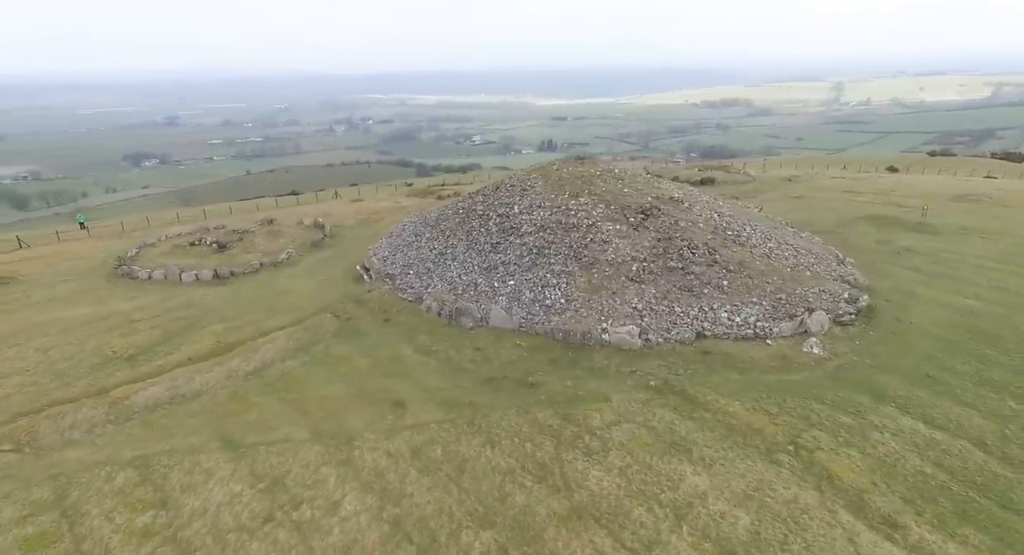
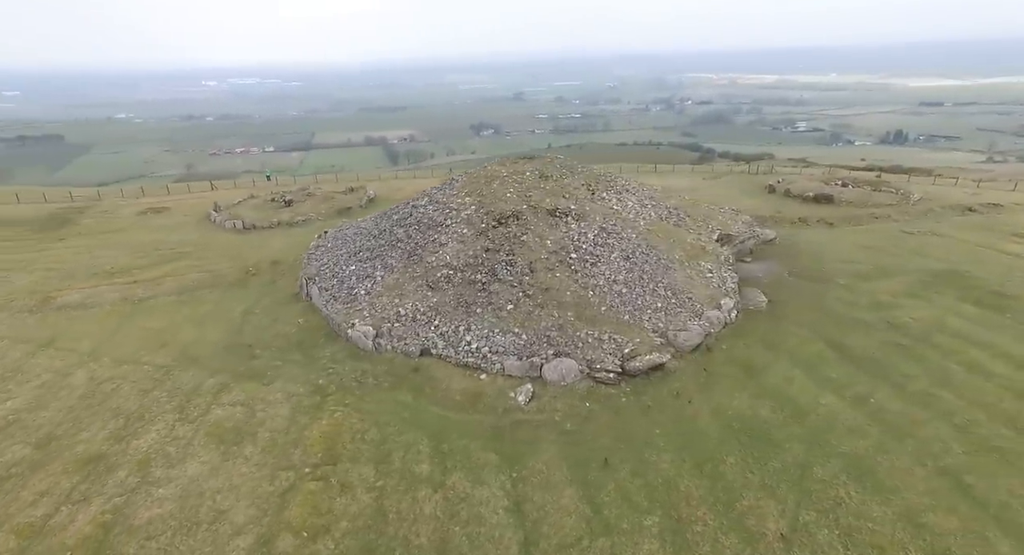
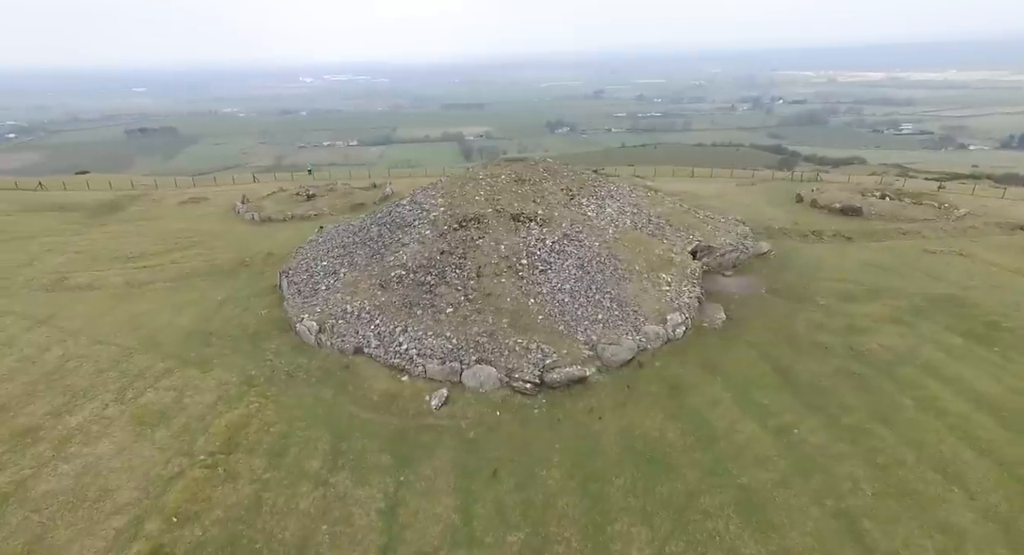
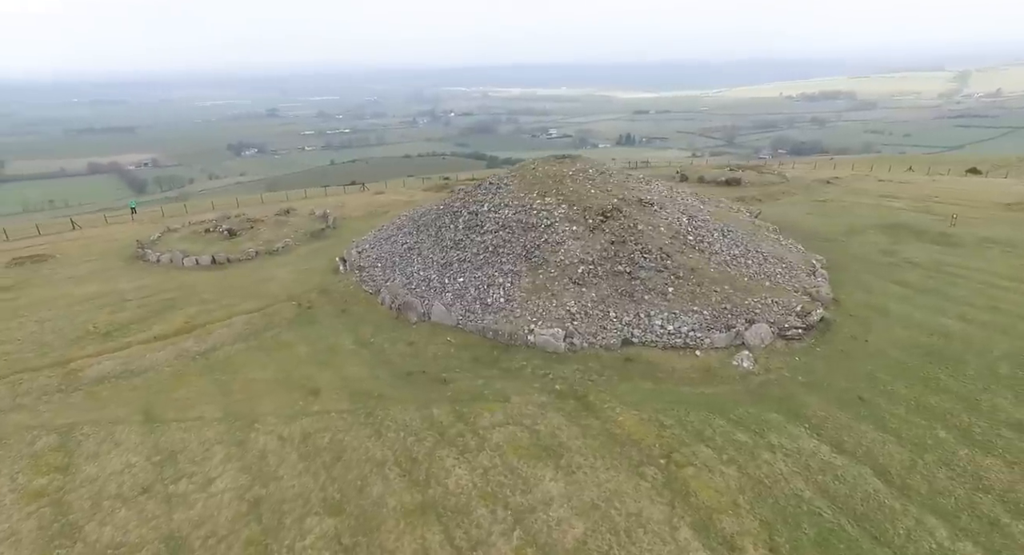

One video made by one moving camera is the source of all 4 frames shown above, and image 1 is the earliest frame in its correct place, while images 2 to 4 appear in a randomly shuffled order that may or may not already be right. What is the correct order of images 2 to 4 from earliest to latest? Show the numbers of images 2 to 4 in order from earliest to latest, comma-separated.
4, 2, 3
